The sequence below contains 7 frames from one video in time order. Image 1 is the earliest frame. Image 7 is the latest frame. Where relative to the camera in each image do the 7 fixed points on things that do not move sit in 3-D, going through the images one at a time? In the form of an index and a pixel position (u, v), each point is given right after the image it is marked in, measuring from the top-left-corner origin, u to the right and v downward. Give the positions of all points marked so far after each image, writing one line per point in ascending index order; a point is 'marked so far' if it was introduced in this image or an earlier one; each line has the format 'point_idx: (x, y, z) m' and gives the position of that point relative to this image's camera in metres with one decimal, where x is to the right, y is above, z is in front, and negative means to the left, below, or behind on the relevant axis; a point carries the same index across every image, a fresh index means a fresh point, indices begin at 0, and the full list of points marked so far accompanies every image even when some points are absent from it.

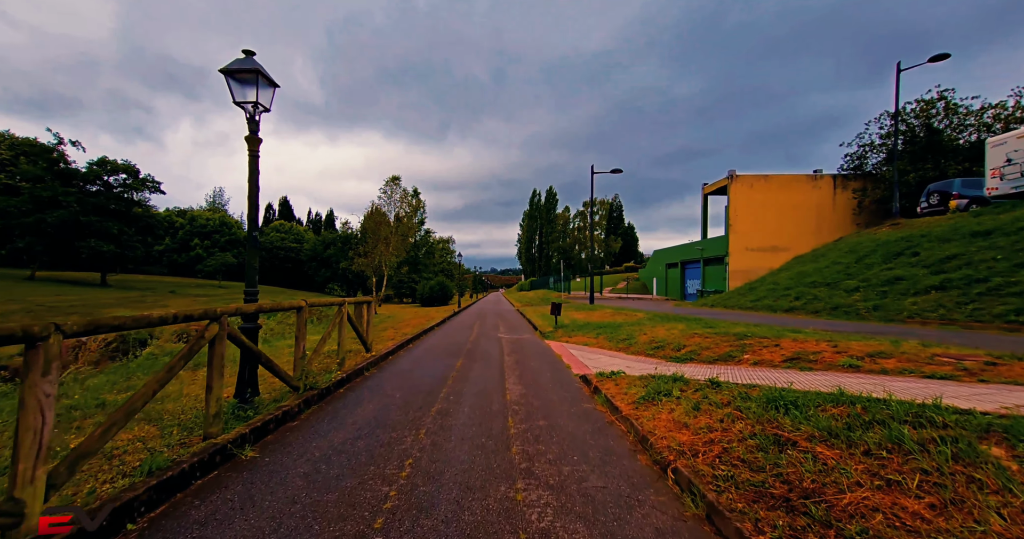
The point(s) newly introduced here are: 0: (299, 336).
0: (-2.5, -0.8, +5.1) m
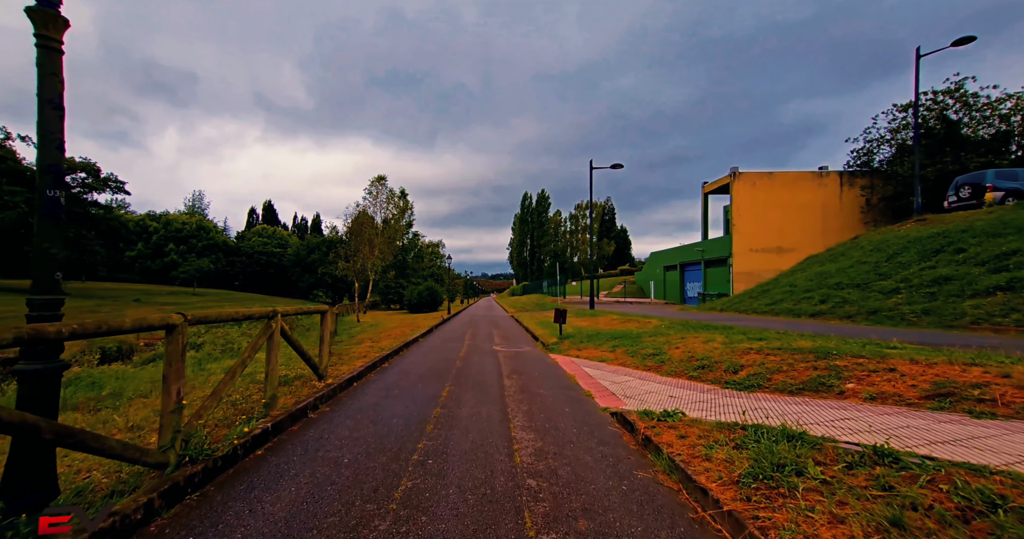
0: (-2.4, -0.8, +3.1) m
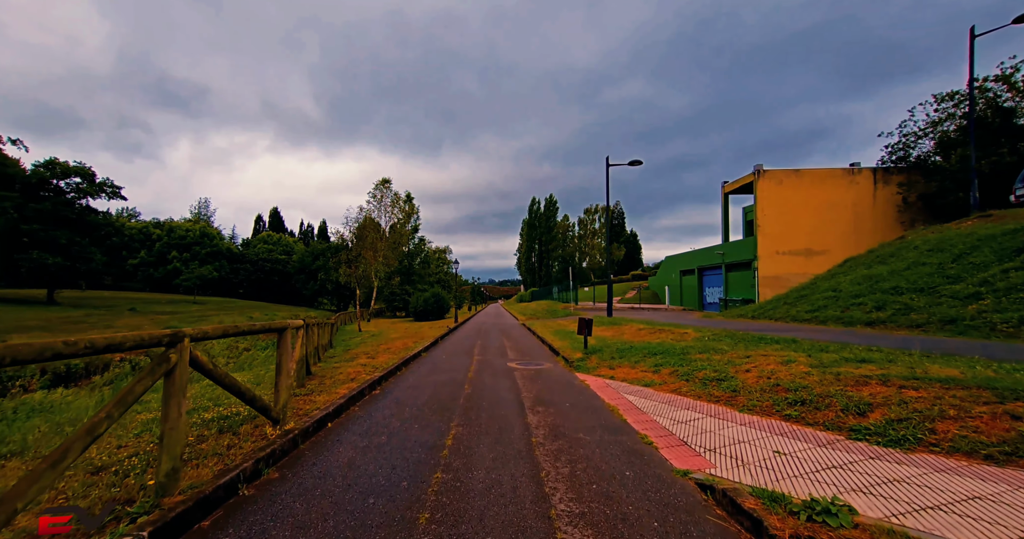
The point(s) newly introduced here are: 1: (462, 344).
0: (-2.2, -0.7, +1.4) m
1: (-2.1, -3.1, +17.8) m
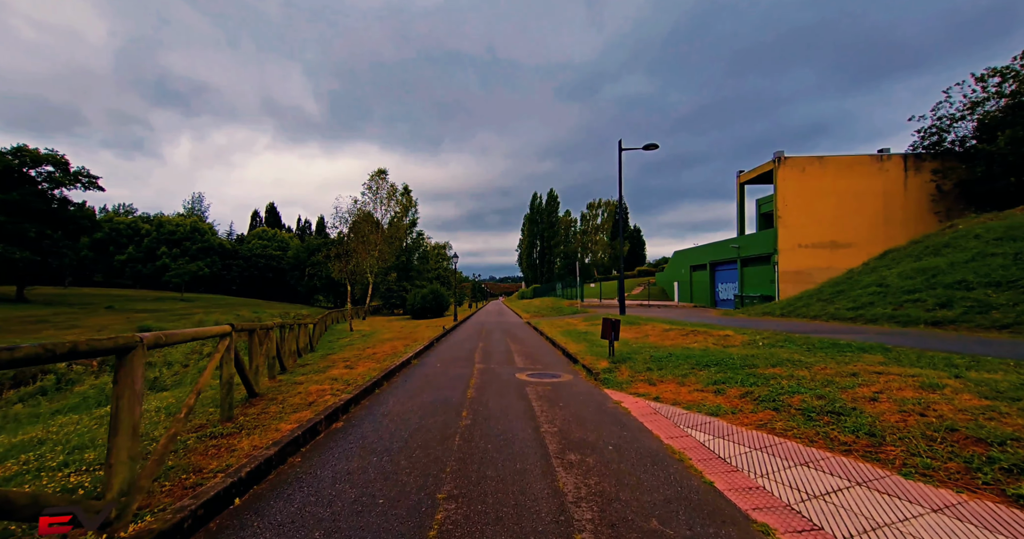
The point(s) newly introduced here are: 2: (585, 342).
0: (-2.0, -0.6, -0.6) m
1: (-1.9, -2.8, +15.9) m
2: (+2.3, -2.3, +13.3) m
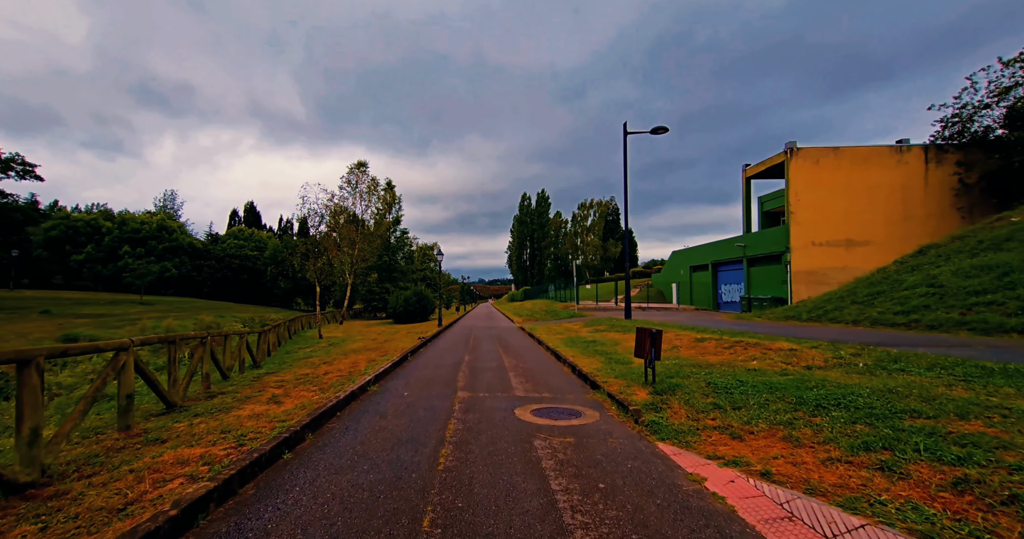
0: (-1.8, -0.4, -3.3) m
1: (-2.1, -2.7, +13.1) m
2: (+2.1, -2.1, +10.7) m
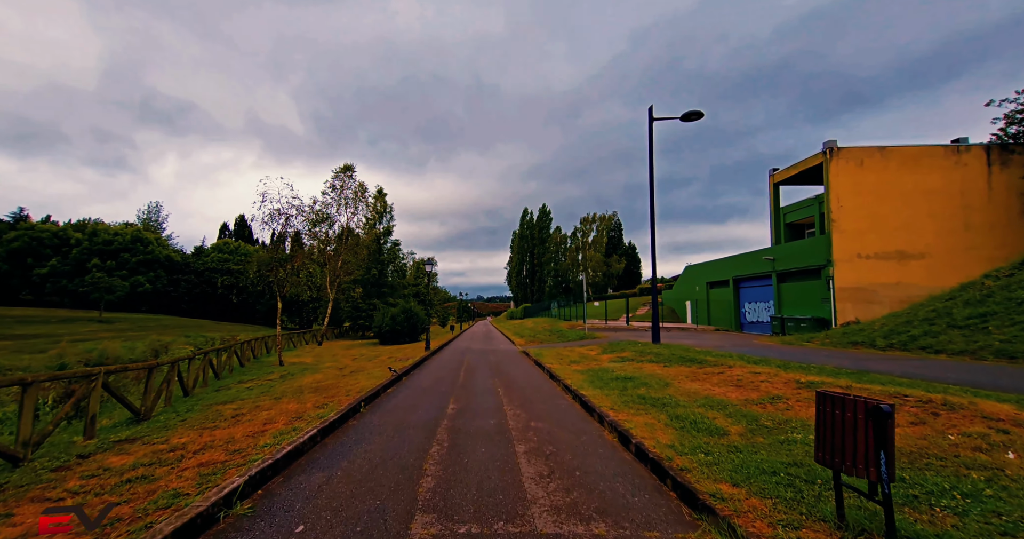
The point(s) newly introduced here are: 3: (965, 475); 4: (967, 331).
0: (-1.6, +0.1, -7.1) m
1: (-2.0, -2.9, +9.3) m
2: (+2.2, -2.2, +6.9) m
3: (+3.7, -1.6, +3.6) m
4: (+13.2, -1.8, +12.2) m
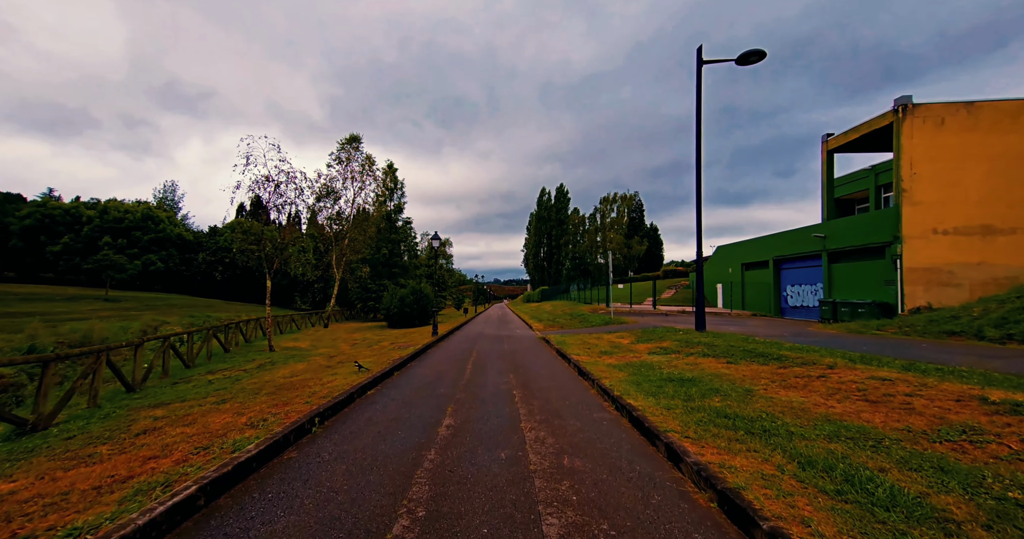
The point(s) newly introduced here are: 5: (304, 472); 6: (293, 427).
0: (-1.9, +0.1, -9.5) m
1: (-1.7, -2.3, +7.0) m
2: (+2.5, -1.8, +4.4) m
3: (+3.8, -1.3, +1.0) m
4: (+13.6, -1.1, +9.2) m
5: (-2.0, -2.0, +4.2) m
6: (-2.7, -2.0, +5.1) m
